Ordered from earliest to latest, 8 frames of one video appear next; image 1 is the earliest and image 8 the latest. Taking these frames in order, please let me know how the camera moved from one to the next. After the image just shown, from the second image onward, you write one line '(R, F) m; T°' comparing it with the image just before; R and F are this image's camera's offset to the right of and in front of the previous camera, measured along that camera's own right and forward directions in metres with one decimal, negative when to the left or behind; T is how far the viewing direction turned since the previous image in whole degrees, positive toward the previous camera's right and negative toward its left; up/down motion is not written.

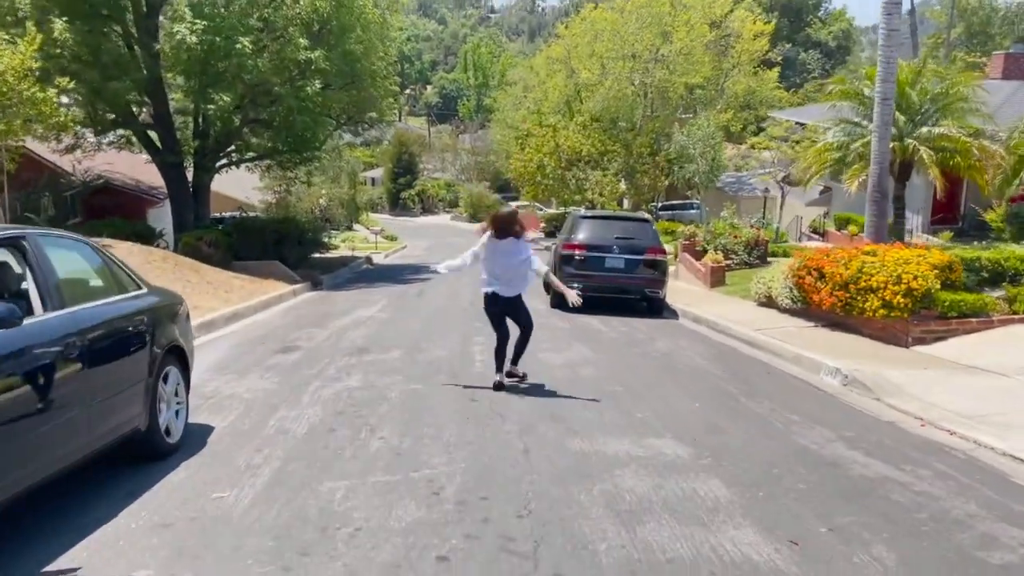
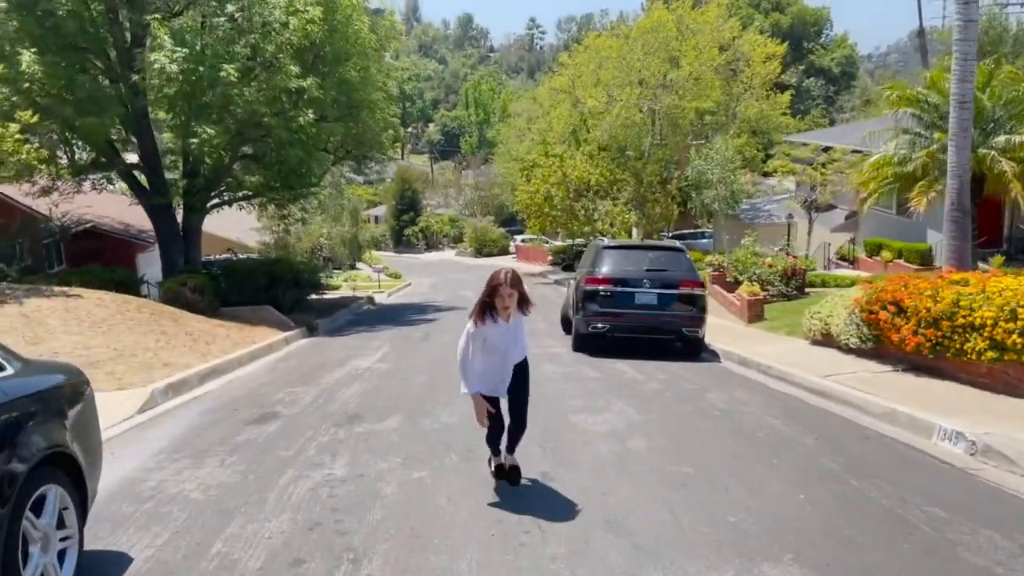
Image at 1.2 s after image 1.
(-0.2, +2.0) m; 0°
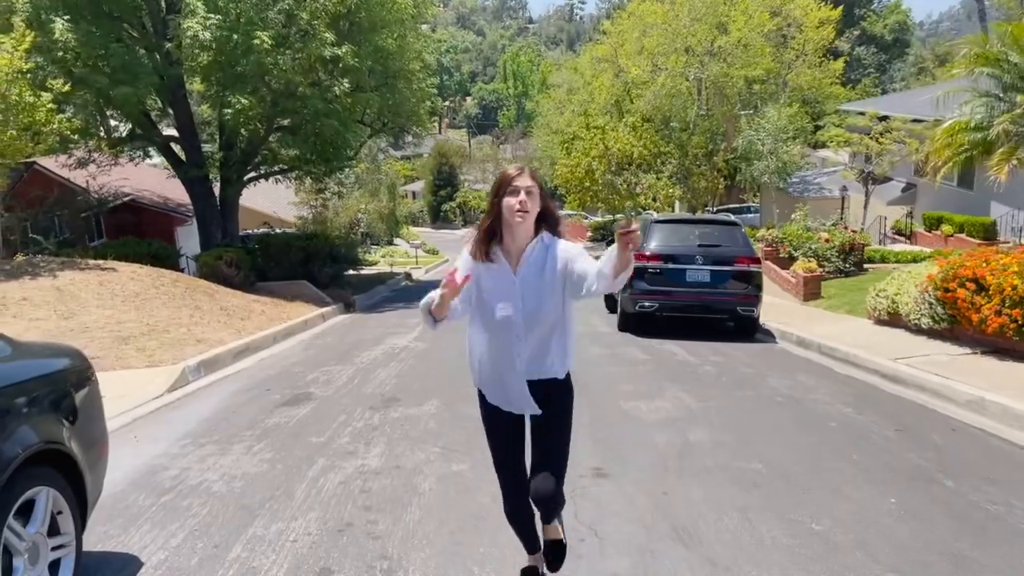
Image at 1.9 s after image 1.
(-0.1, +0.7) m; -3°
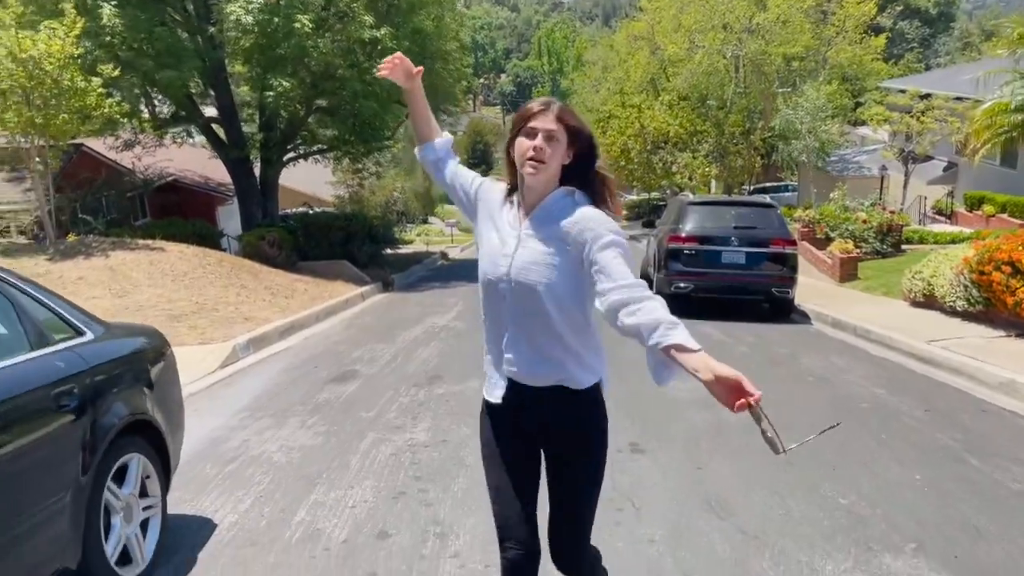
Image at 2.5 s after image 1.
(-0.1, -0.3) m; -2°
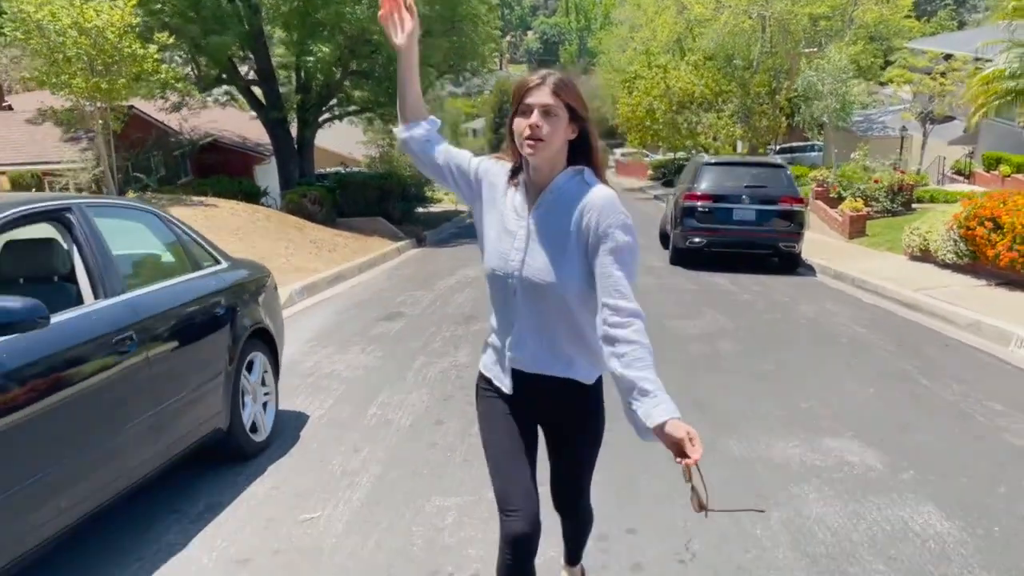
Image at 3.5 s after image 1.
(0.0, -1.3) m; -2°
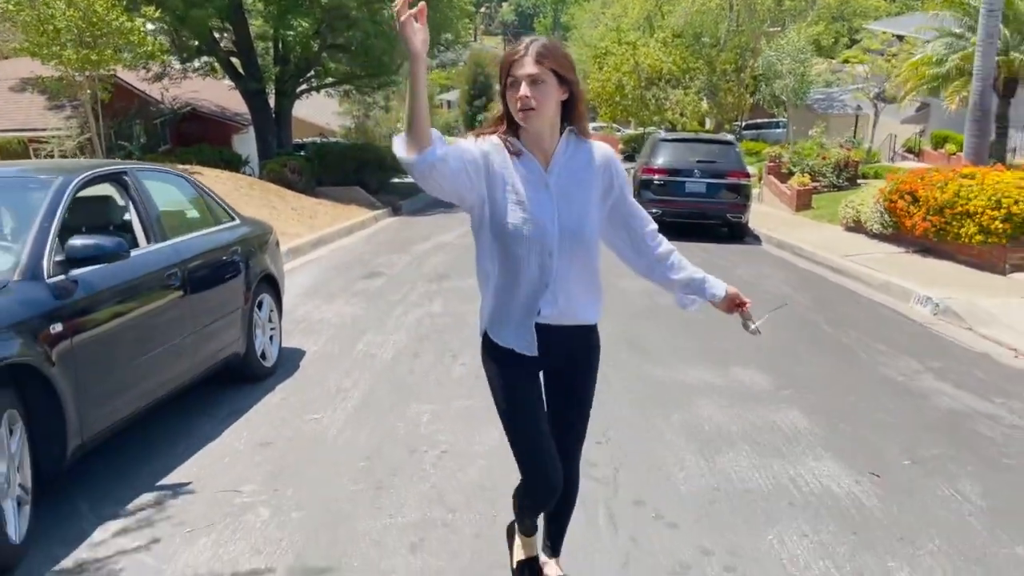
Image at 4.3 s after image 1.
(+0.1, -1.2) m; +2°
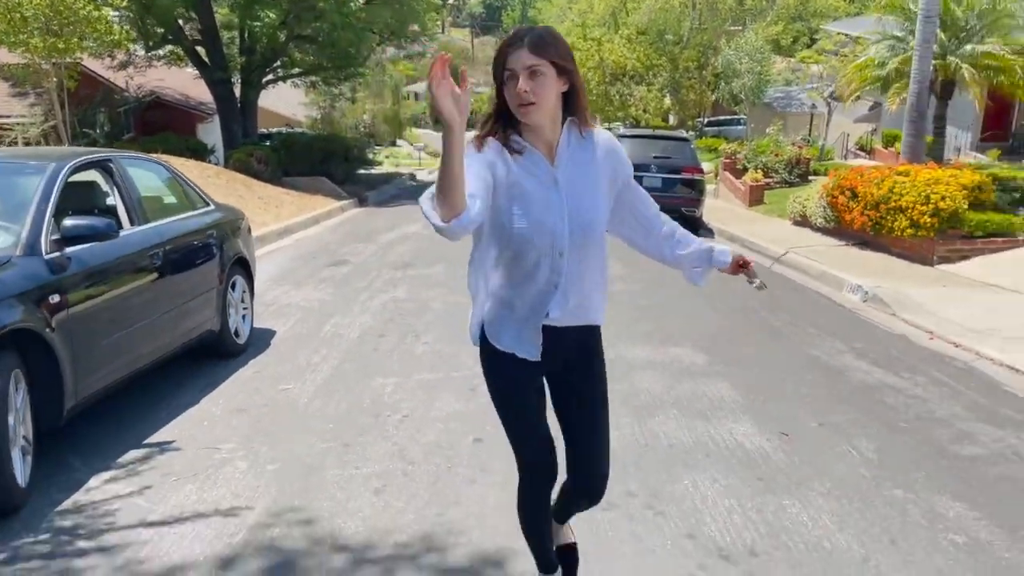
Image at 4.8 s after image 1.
(+0.1, -0.5) m; +2°
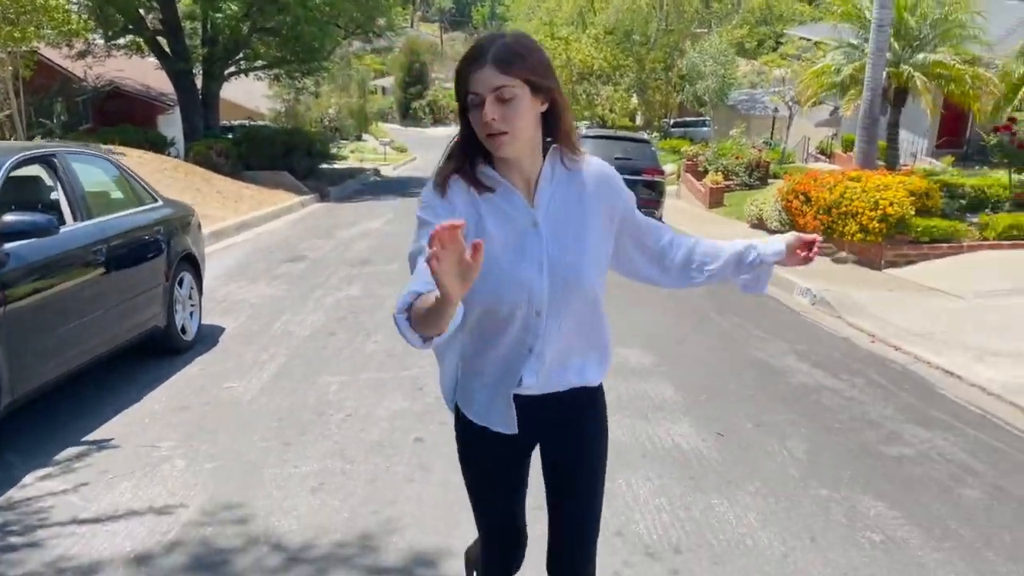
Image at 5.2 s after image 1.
(+0.1, -0.1) m; +2°
